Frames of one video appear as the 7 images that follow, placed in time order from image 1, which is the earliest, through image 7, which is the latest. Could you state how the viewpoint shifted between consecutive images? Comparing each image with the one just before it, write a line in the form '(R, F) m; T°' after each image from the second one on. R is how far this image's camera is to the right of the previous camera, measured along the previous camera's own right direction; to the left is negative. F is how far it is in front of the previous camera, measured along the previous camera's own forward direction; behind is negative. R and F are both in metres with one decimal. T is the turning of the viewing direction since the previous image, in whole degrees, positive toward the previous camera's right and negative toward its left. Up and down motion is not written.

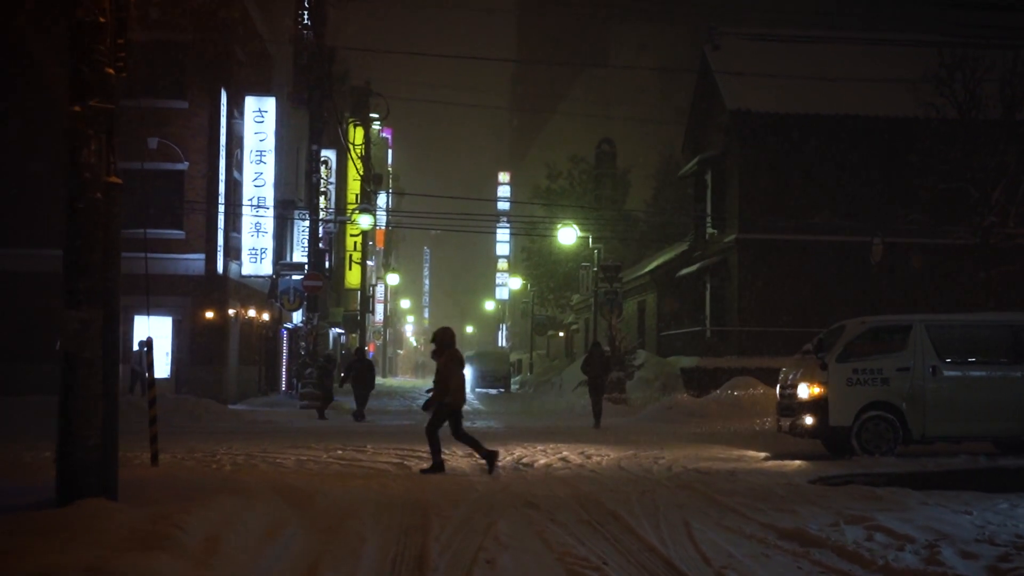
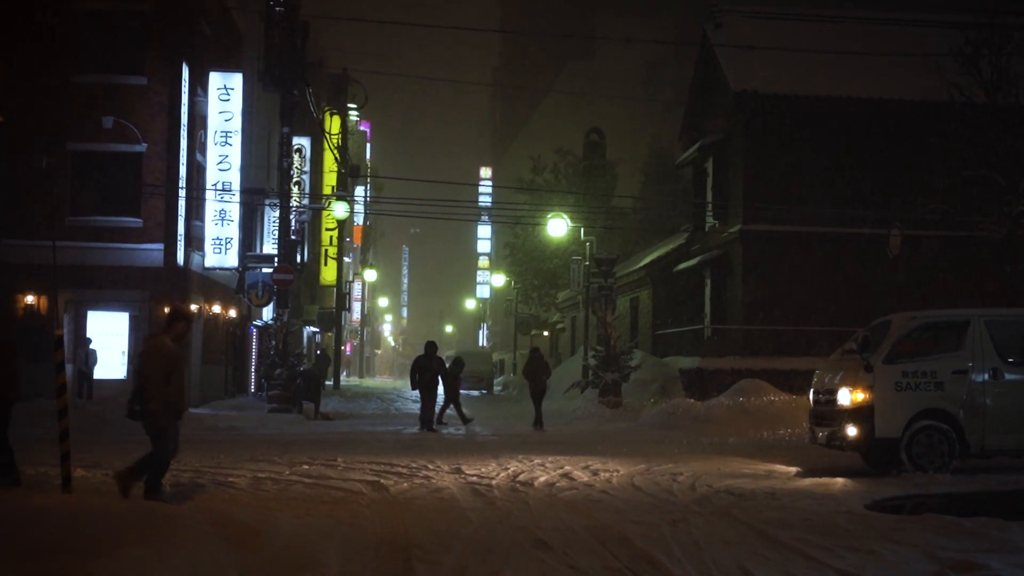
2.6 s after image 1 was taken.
(-0.2, +2.4) m; +1°
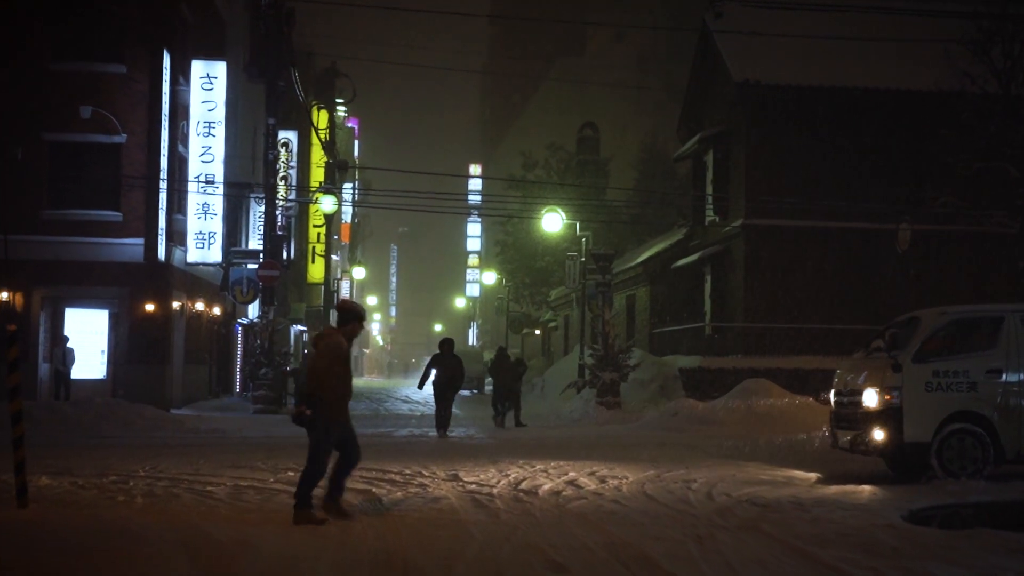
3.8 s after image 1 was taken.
(-0.2, +1.0) m; +1°
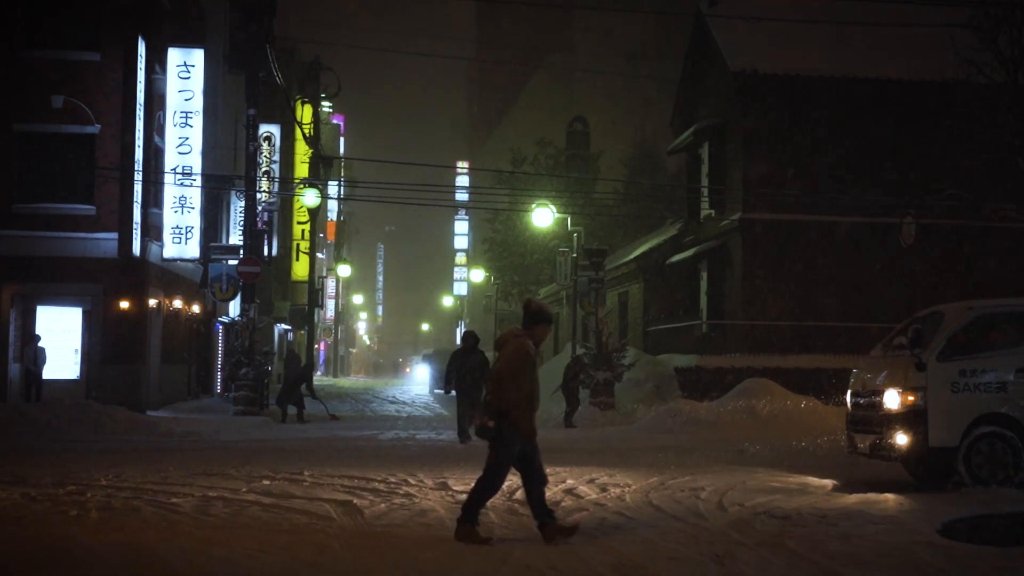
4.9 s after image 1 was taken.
(-0.1, +1.0) m; +1°
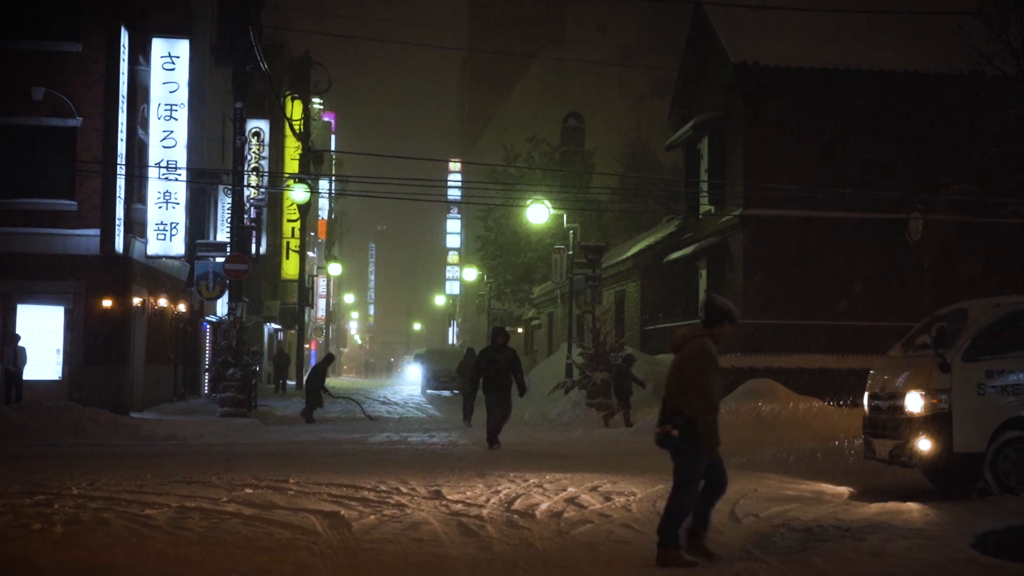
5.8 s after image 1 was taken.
(-0.1, +0.7) m; 0°
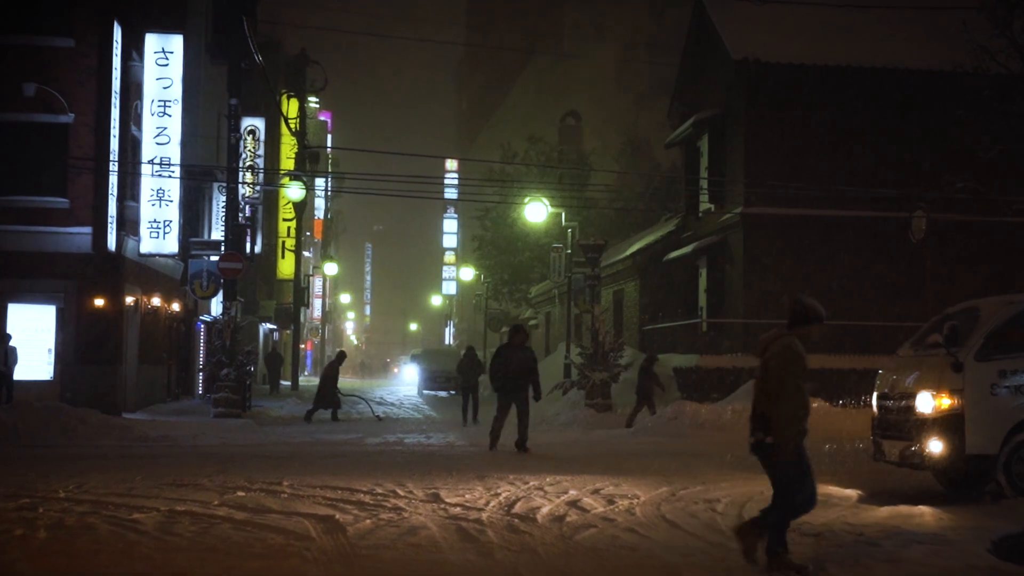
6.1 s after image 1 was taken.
(0.0, +0.3) m; 0°
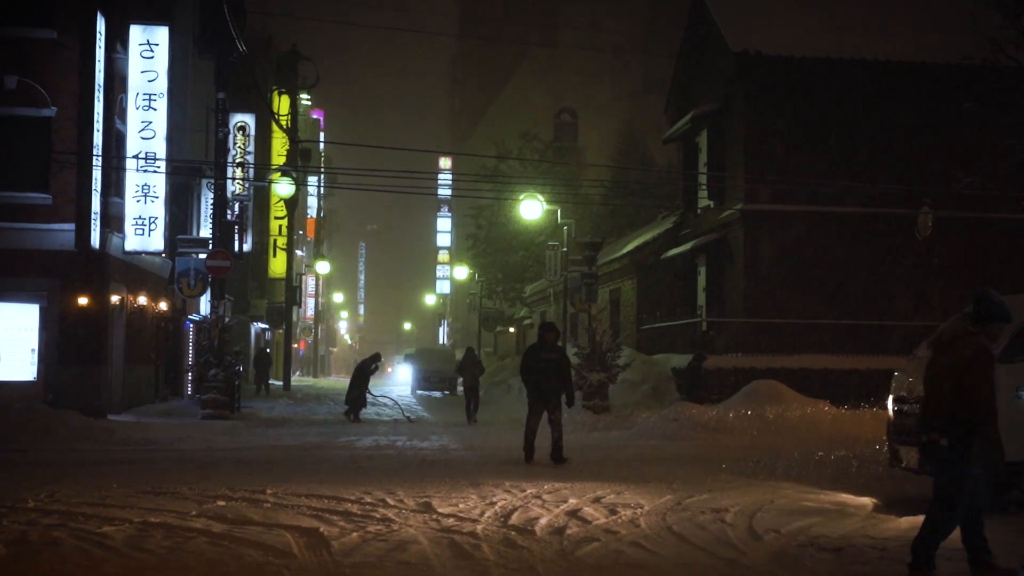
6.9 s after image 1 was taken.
(0.0, +0.6) m; 0°
